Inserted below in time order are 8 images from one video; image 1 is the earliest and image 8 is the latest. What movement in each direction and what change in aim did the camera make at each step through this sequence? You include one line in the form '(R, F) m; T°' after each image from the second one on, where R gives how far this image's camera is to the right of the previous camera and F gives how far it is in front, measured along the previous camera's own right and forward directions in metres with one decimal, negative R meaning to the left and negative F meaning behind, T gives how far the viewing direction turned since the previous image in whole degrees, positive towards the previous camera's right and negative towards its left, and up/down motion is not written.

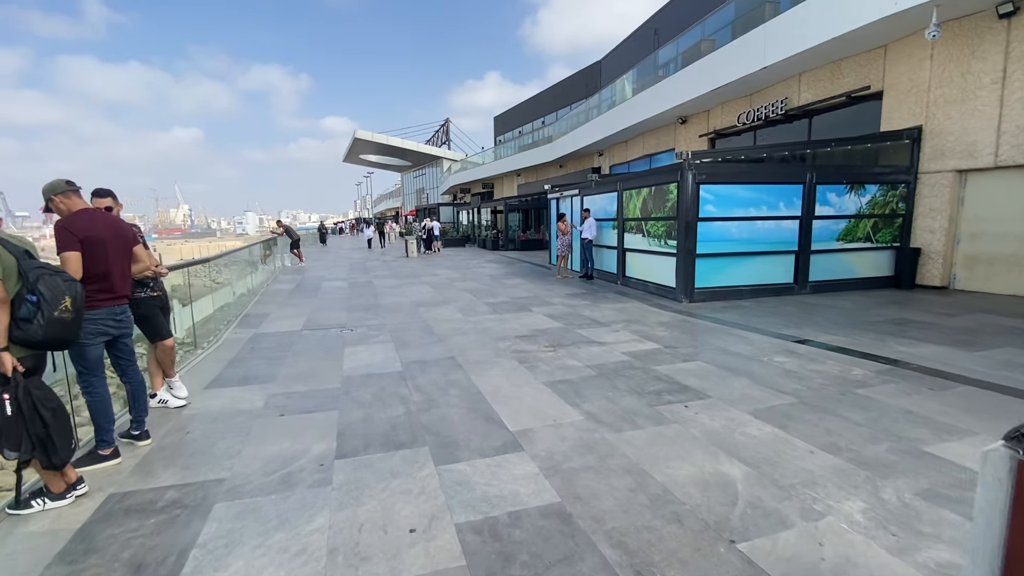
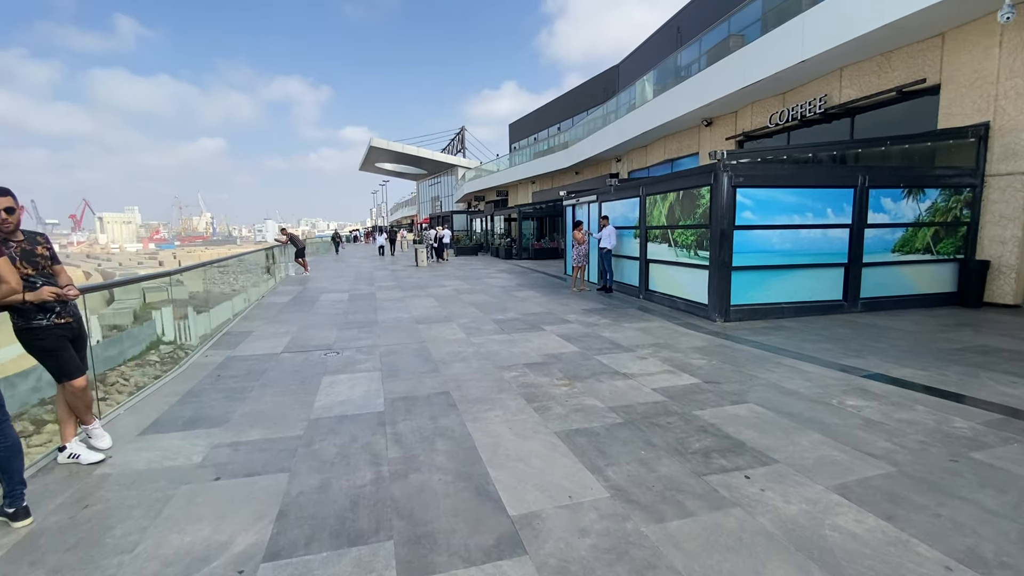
(+0.1, +1.0) m; -2°
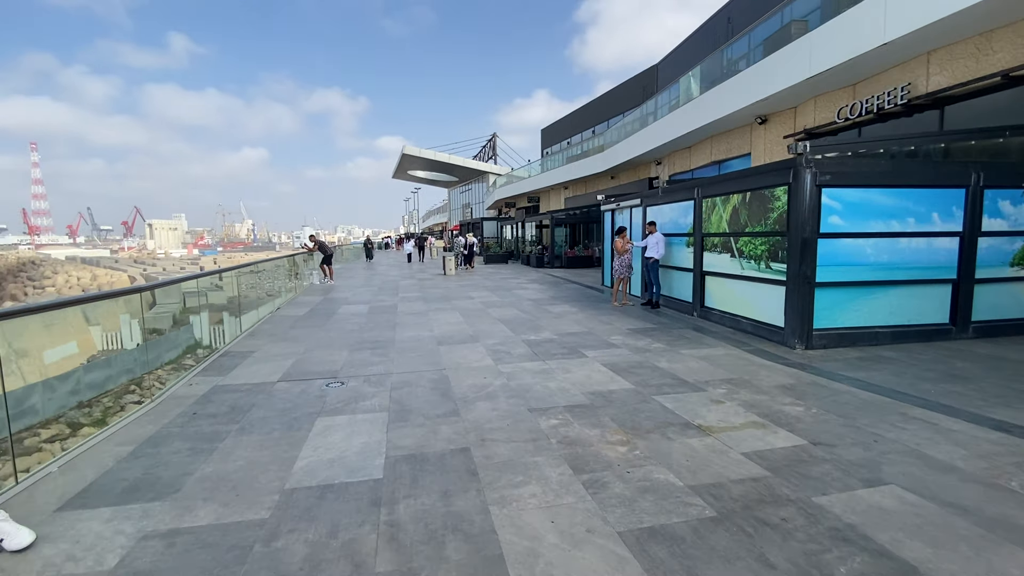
(-0.1, +1.1) m; -4°
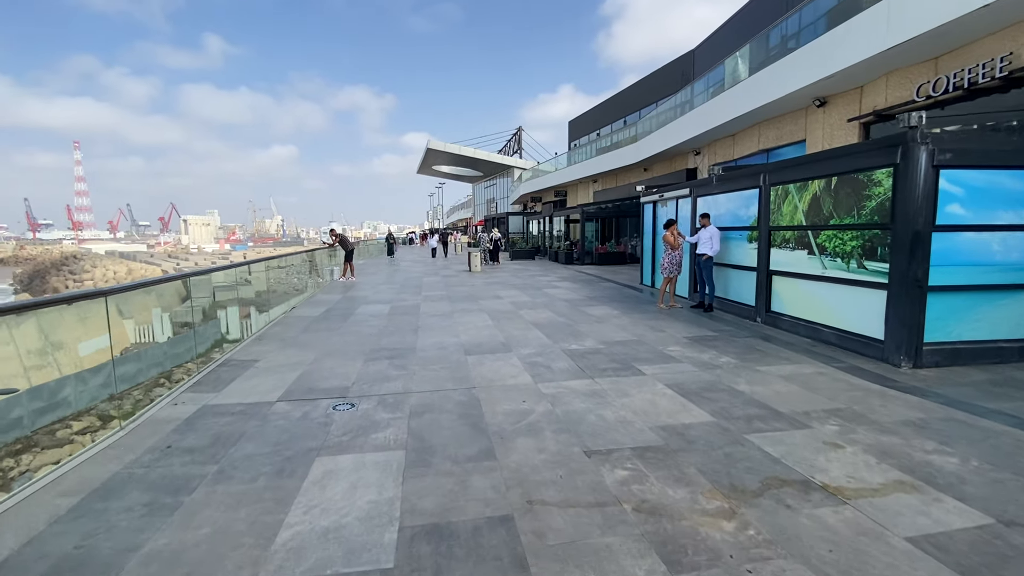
(-0.2, +1.0) m; -3°
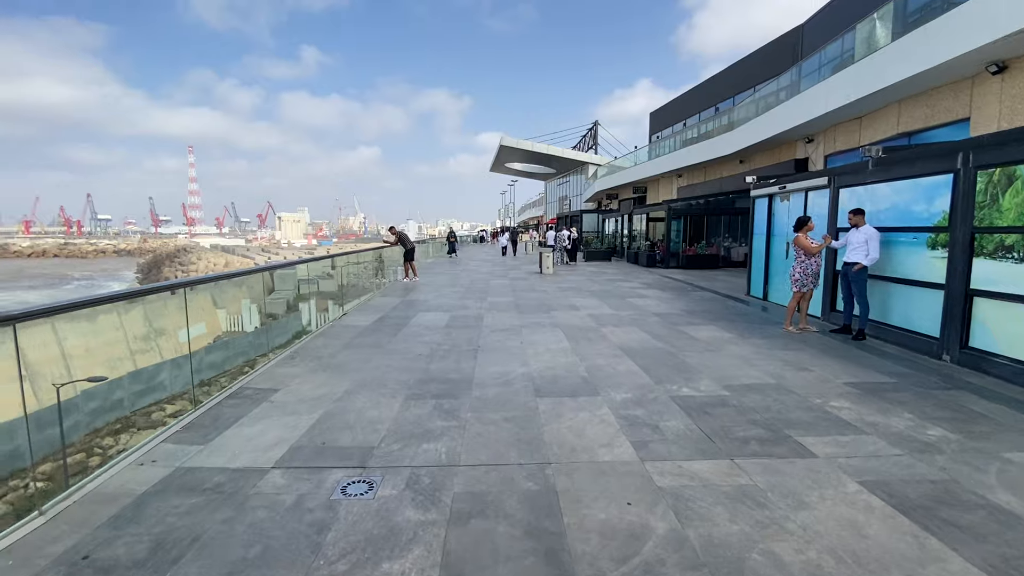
(-0.2, +1.6) m; -8°
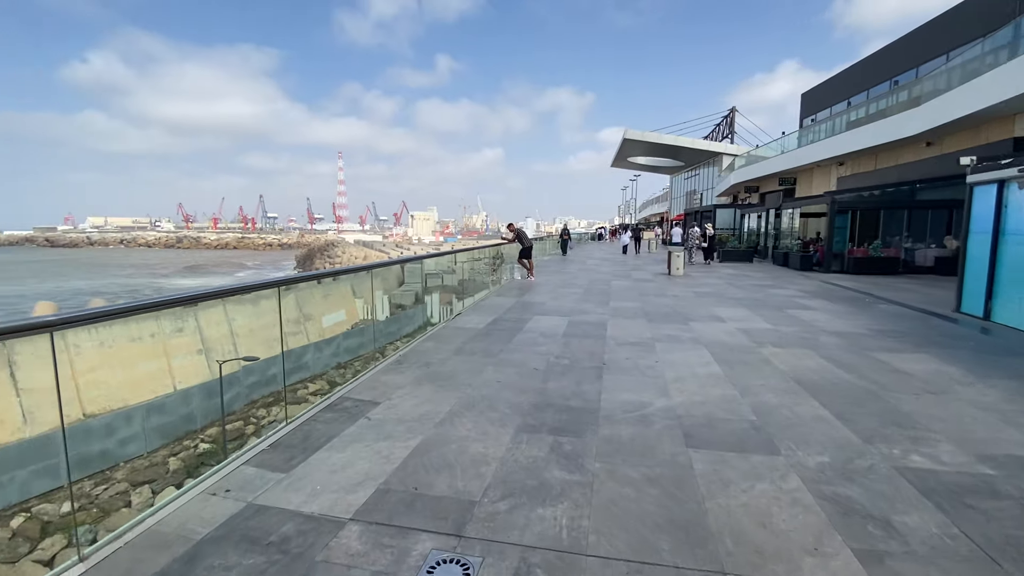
(-0.2, +1.0) m; -14°
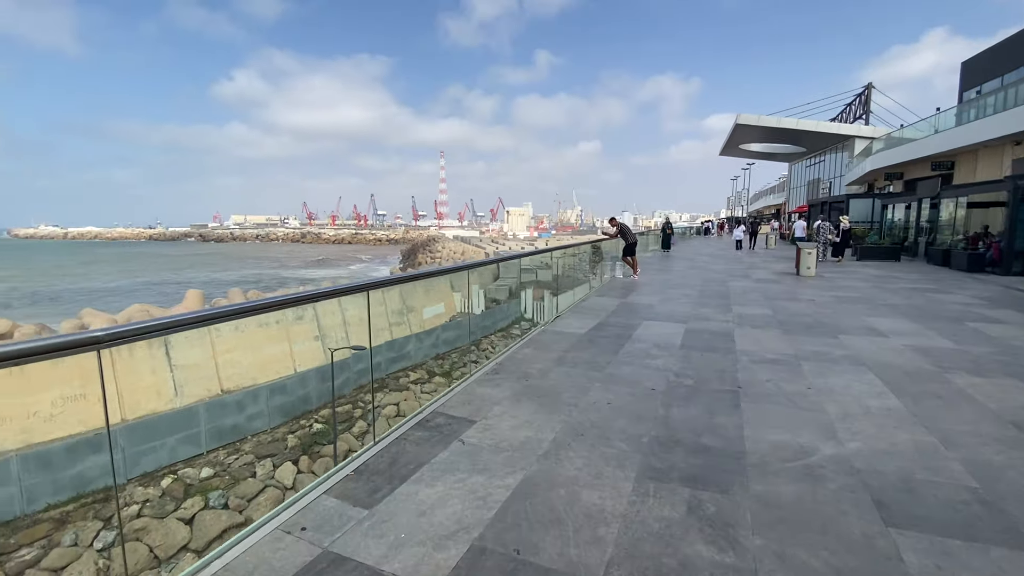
(-0.2, +0.6) m; -11°
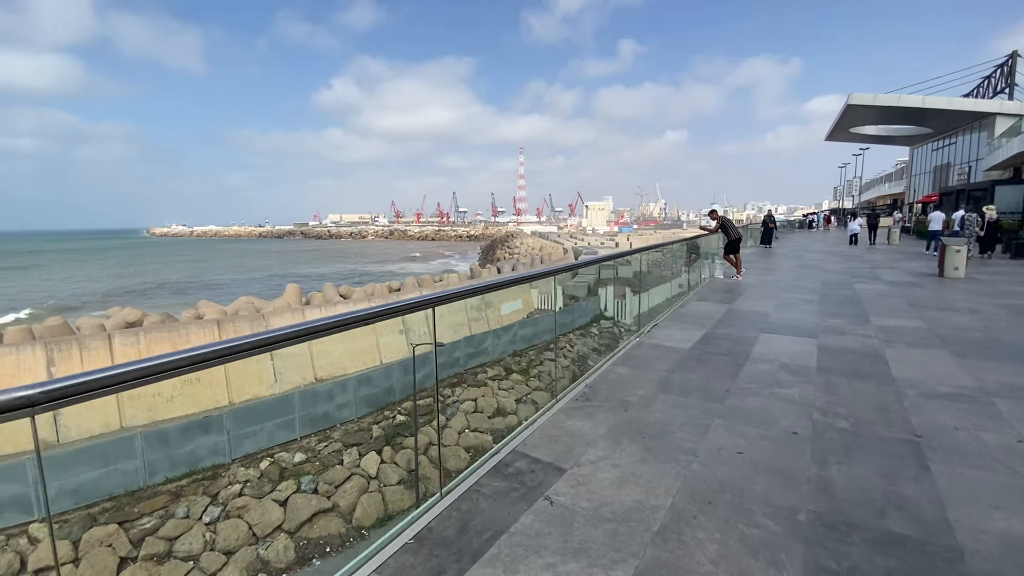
(-0.1, +0.8) m; -9°
